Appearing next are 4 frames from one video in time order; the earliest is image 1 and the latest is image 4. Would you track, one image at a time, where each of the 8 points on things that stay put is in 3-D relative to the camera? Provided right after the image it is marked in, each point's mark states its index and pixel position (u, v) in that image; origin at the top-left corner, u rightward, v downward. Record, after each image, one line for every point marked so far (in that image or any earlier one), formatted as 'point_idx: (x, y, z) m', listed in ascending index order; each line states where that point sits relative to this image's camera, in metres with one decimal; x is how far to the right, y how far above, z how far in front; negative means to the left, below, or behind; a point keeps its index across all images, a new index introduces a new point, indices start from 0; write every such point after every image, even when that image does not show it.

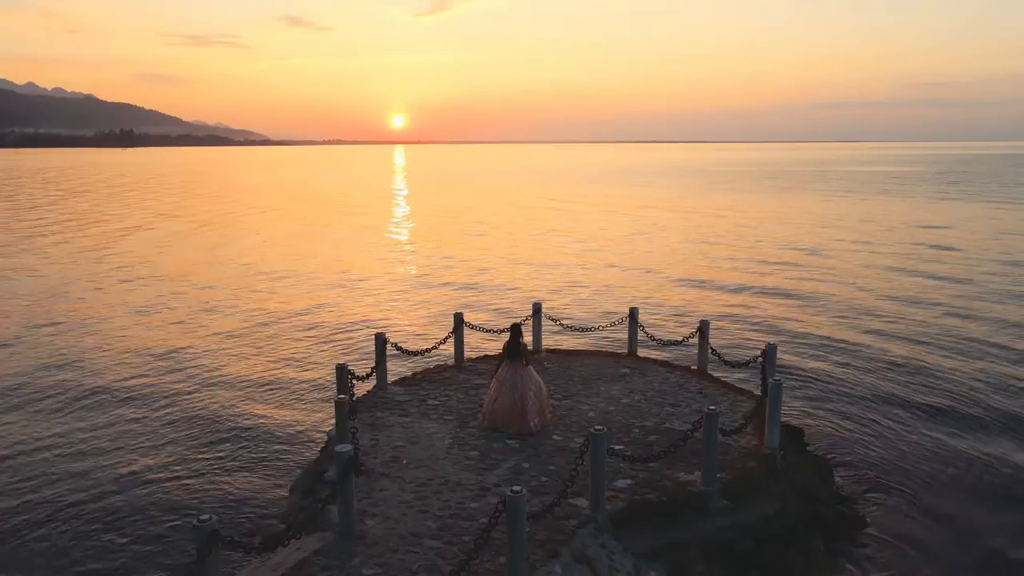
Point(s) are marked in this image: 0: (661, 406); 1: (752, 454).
0: (+2.9, -2.3, +12.8) m
1: (+3.8, -2.7, +10.7) m
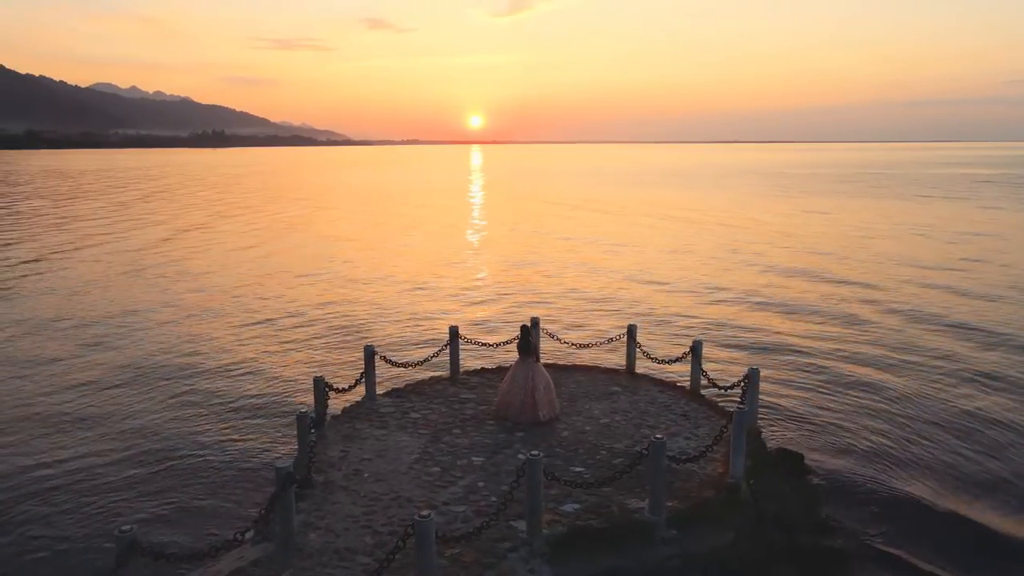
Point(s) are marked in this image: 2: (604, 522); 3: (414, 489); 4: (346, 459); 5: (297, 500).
0: (+2.4, -2.7, +12.7) m
1: (+3.2, -3.1, +10.6) m
2: (+1.3, -3.3, +9.3) m
3: (-1.5, -3.1, +10.1) m
4: (-2.8, -2.9, +11.2) m
5: (-3.2, -3.1, +9.7) m
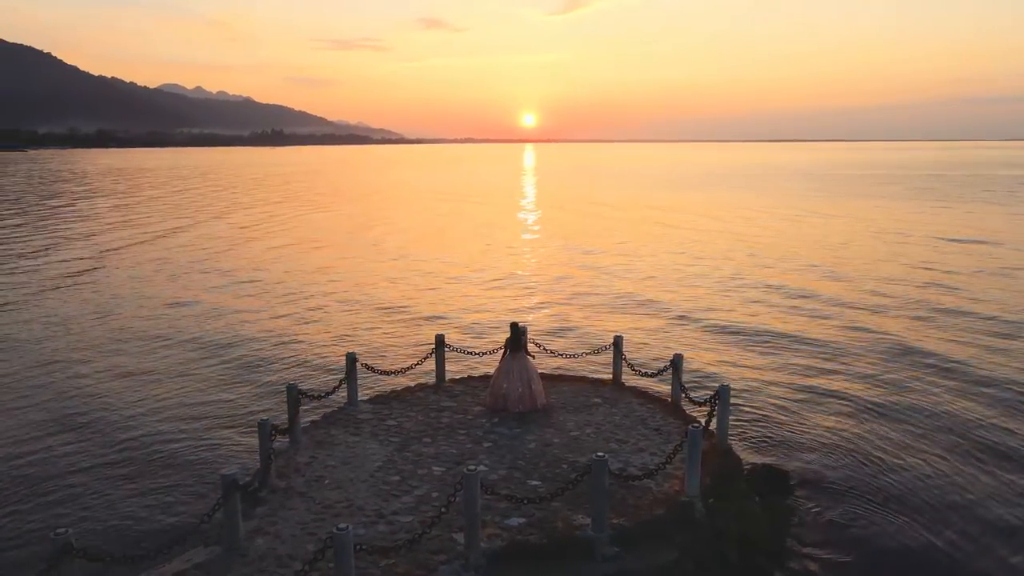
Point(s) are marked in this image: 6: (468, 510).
0: (+1.8, -2.9, +12.7) m
1: (+2.5, -3.4, +10.5) m
2: (+0.5, -3.5, +9.4) m
3: (-2.3, -3.3, +10.4) m
4: (-3.5, -3.1, +11.5) m
5: (-3.9, -3.3, +10.1) m
6: (-0.6, -3.0, +8.8) m
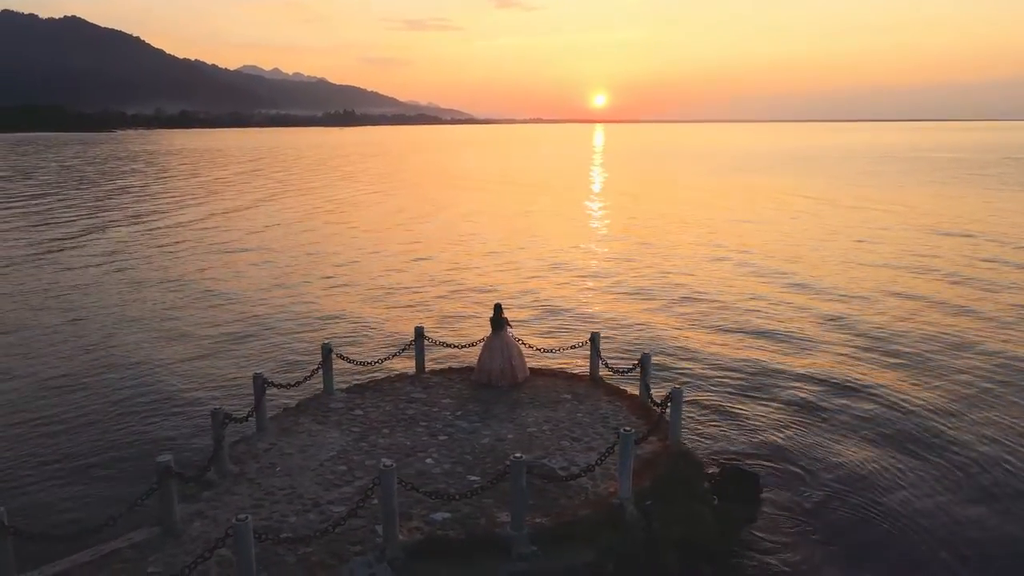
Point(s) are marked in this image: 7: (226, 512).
0: (+0.9, -2.9, +12.9) m
1: (+1.4, -3.4, +10.7) m
2: (-0.7, -3.6, +9.7) m
3: (-3.3, -3.3, +10.9) m
4: (-4.5, -3.0, +12.2) m
5: (-5.0, -3.3, +10.8) m
6: (-1.8, -3.0, +9.2) m
7: (-4.3, -3.4, +10.1) m
